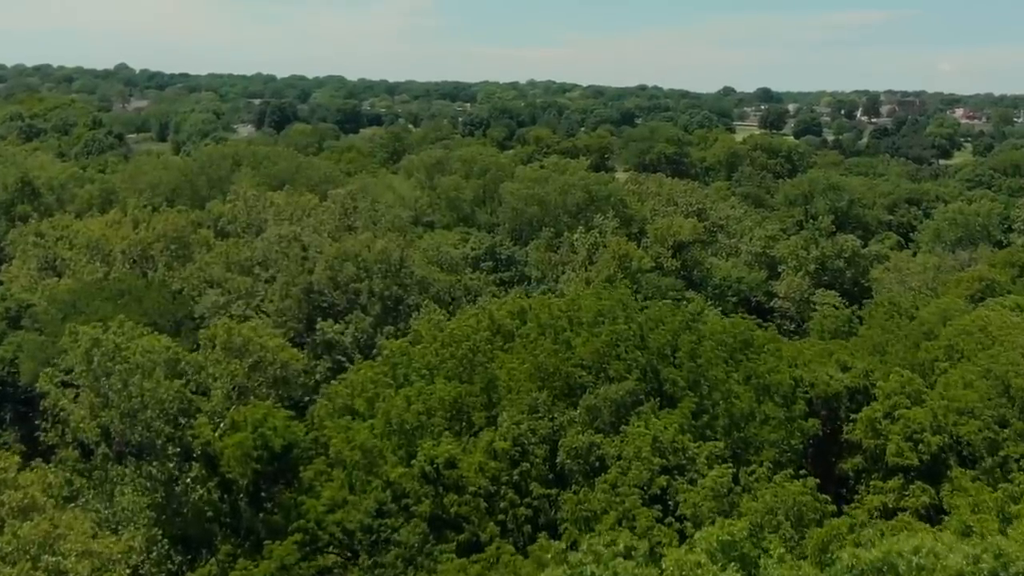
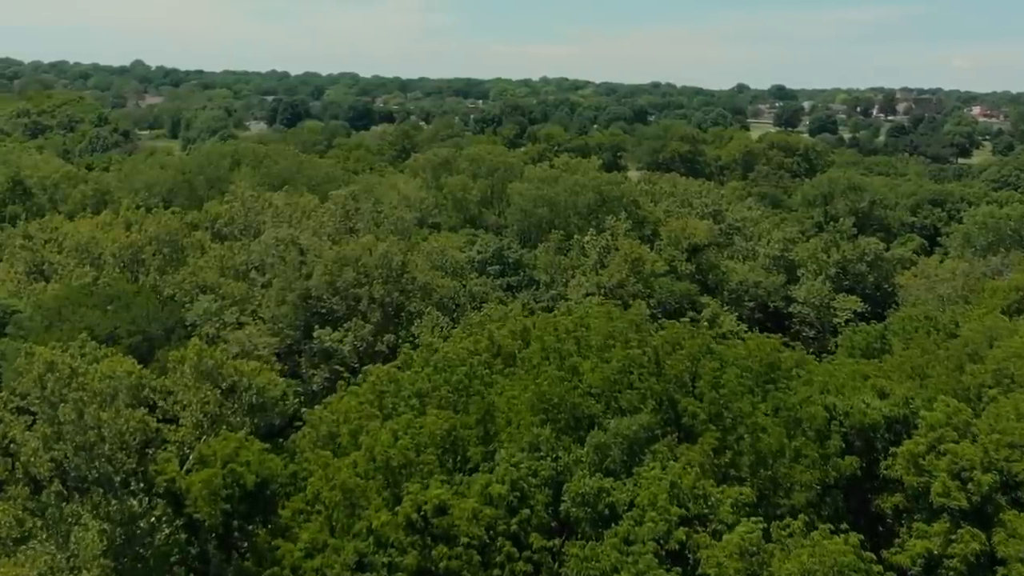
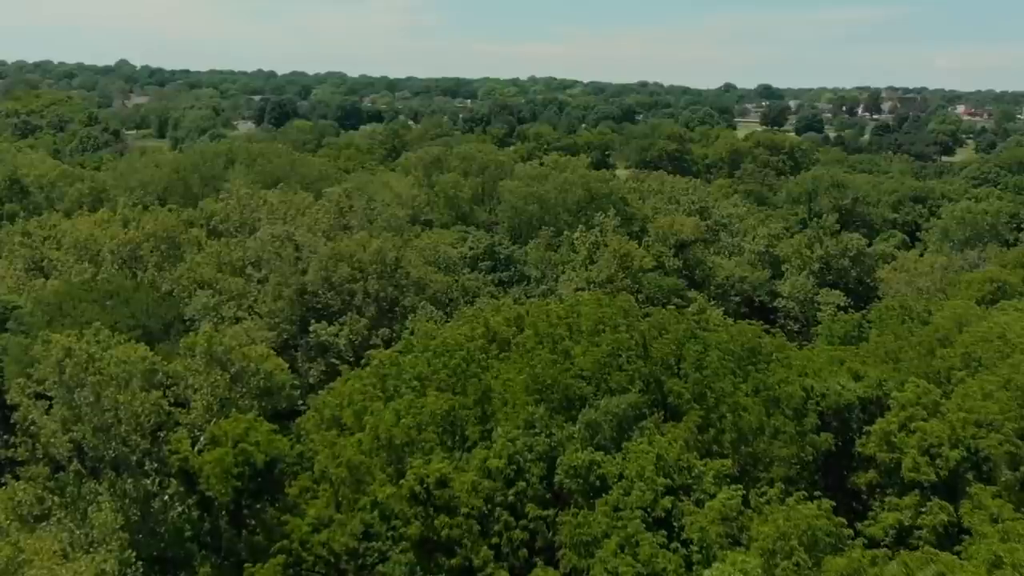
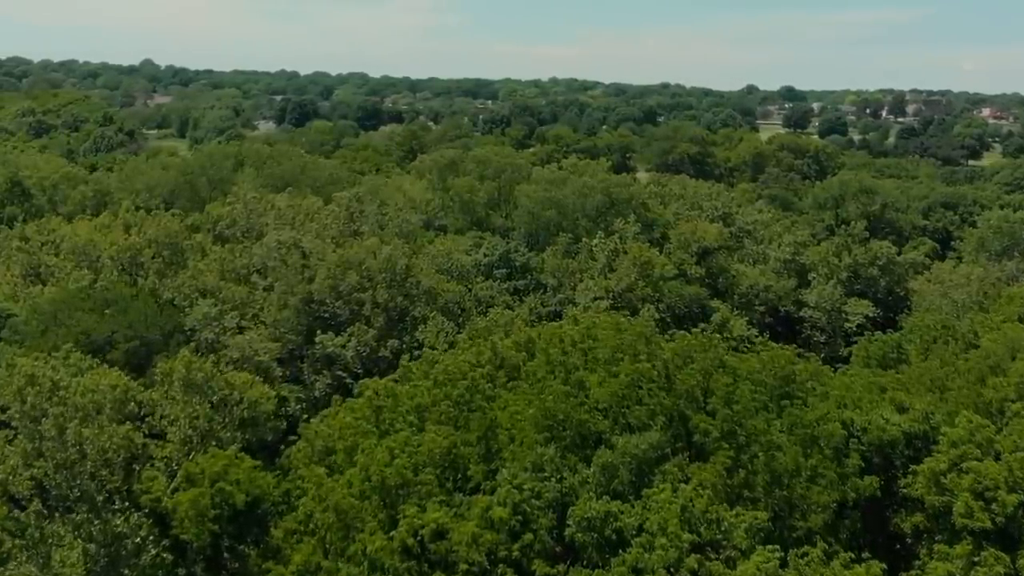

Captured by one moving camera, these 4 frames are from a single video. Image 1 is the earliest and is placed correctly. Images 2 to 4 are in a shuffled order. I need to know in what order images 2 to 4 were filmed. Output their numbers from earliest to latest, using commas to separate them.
3, 2, 4
